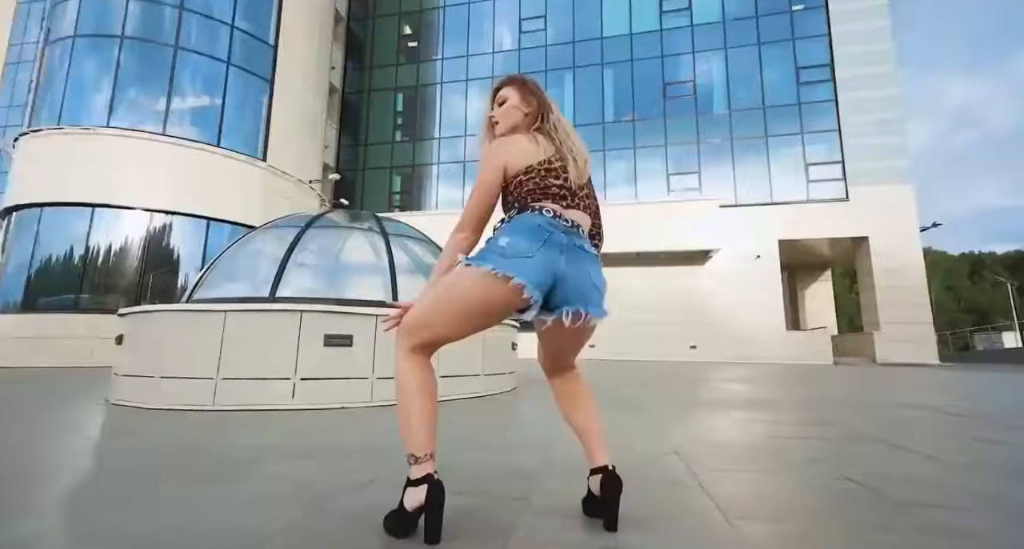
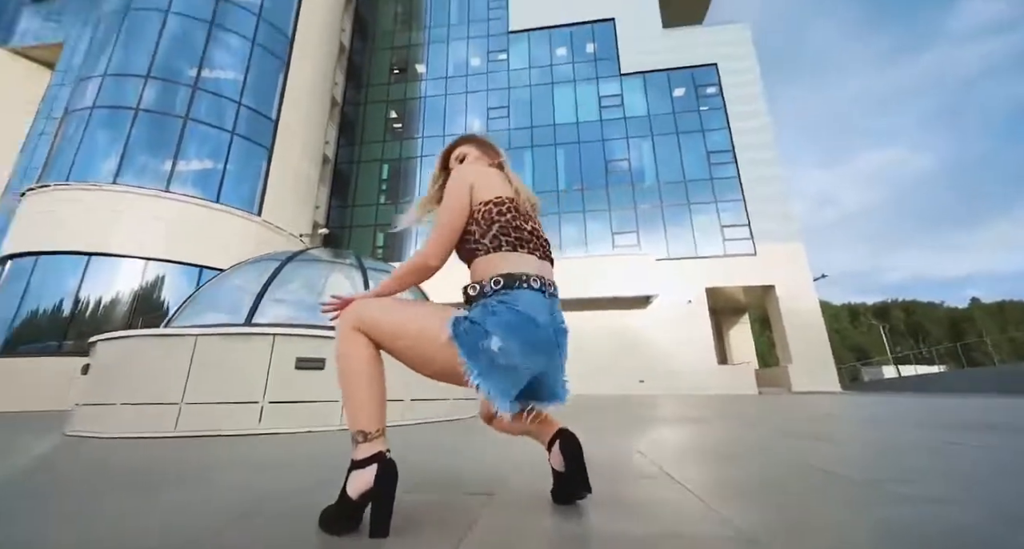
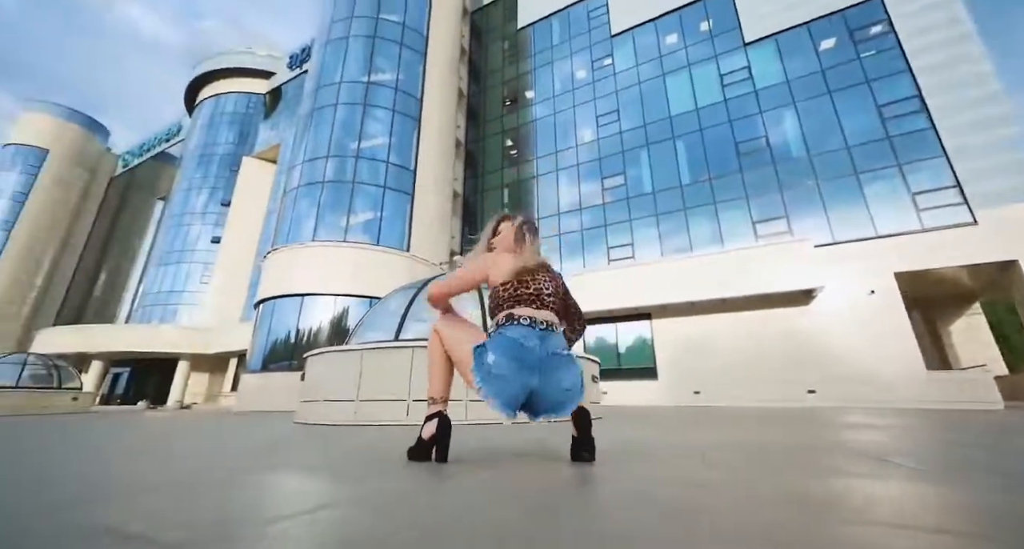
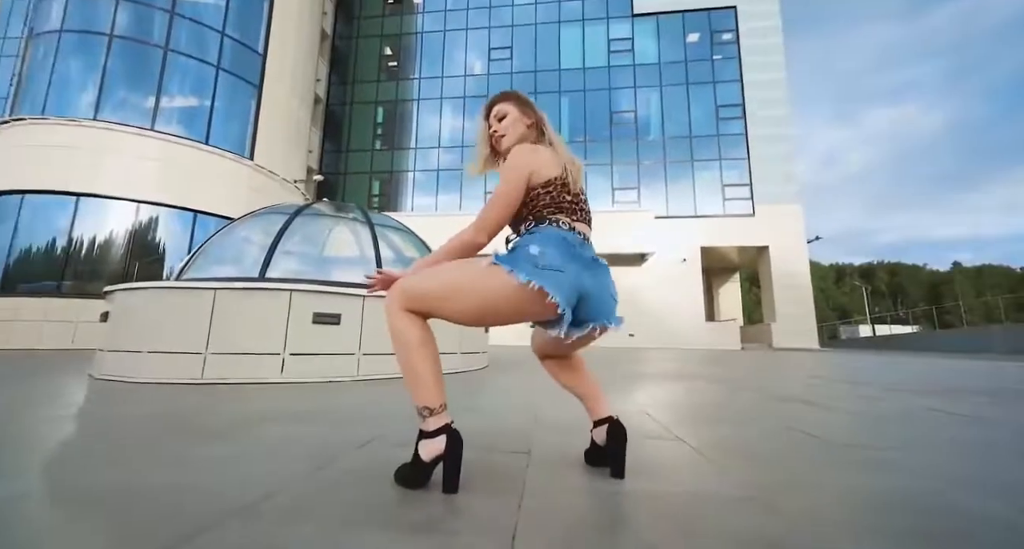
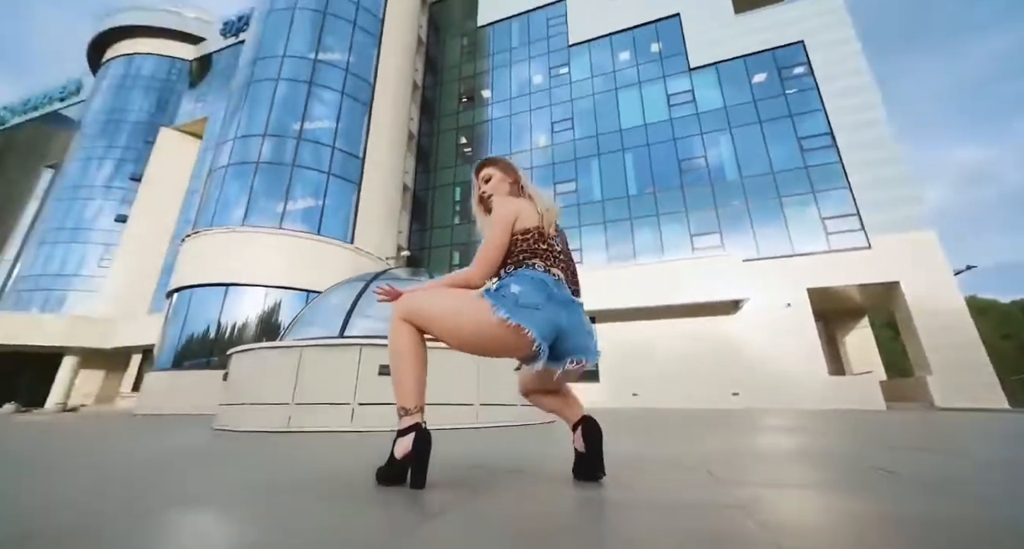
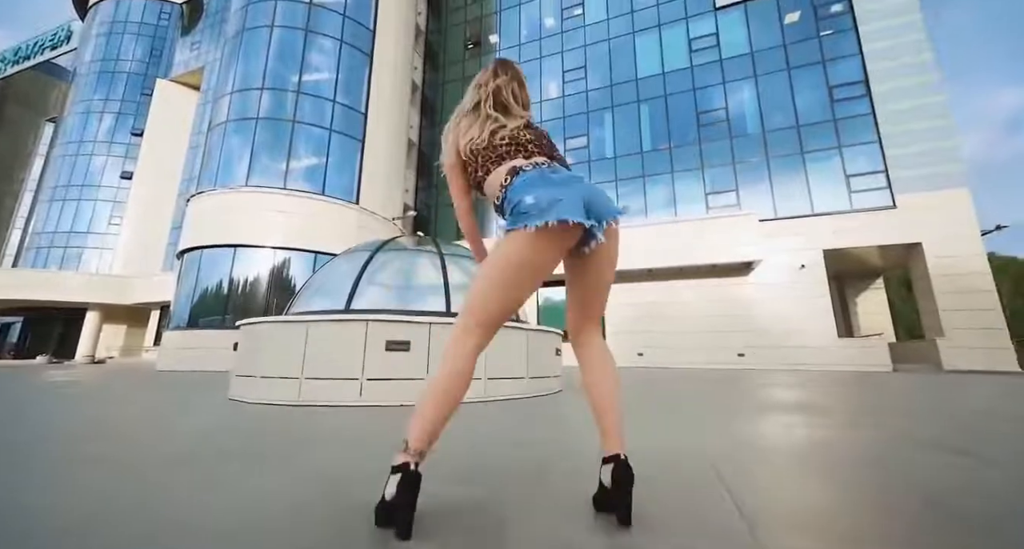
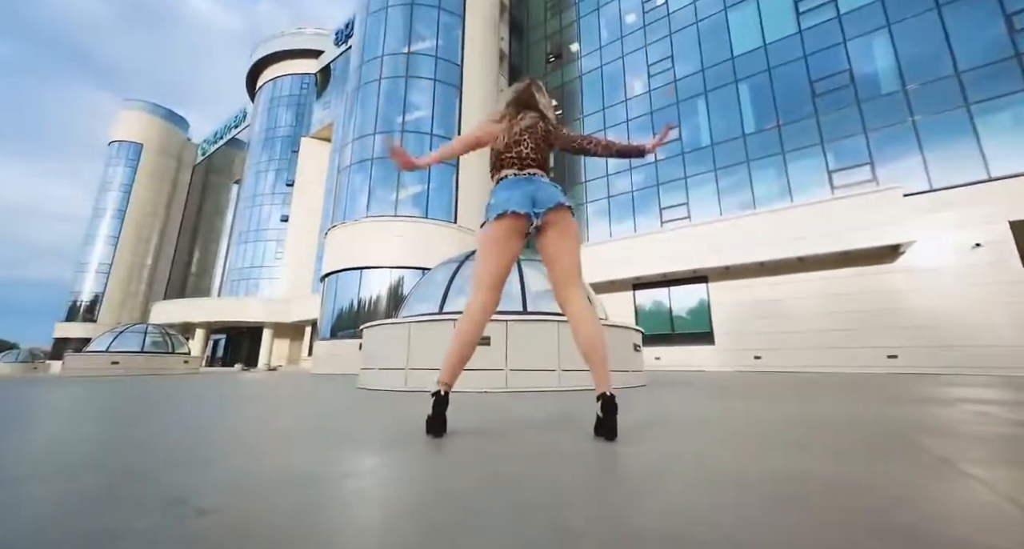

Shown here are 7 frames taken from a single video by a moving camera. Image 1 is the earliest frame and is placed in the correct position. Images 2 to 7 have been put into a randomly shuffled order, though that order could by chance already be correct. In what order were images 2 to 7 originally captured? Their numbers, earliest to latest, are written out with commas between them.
4, 2, 5, 3, 7, 6
